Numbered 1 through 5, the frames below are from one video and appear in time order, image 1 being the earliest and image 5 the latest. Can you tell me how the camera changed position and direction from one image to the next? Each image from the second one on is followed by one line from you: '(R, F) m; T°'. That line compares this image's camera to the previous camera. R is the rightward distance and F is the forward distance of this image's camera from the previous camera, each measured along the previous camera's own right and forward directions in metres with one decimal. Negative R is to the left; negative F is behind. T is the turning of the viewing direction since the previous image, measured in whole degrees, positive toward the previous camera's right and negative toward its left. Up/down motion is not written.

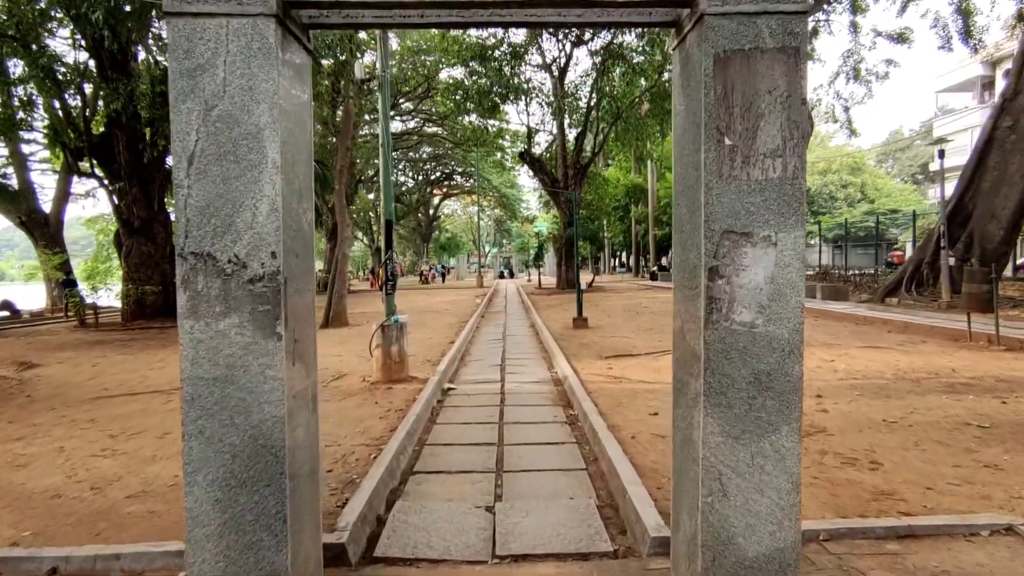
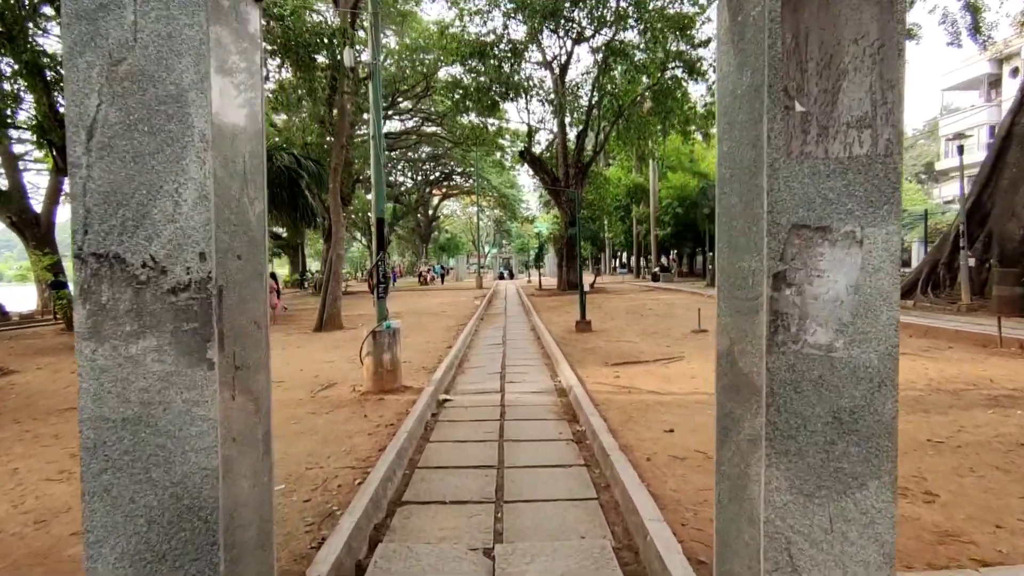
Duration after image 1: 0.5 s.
(0.0, +0.4) m; 0°
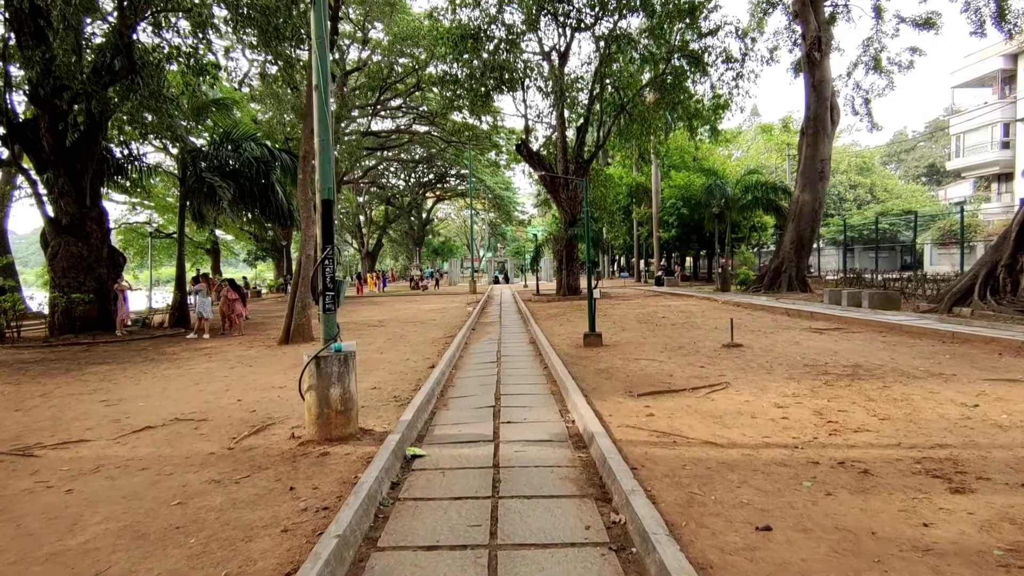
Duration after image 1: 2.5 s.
(0.0, +1.8) m; +1°
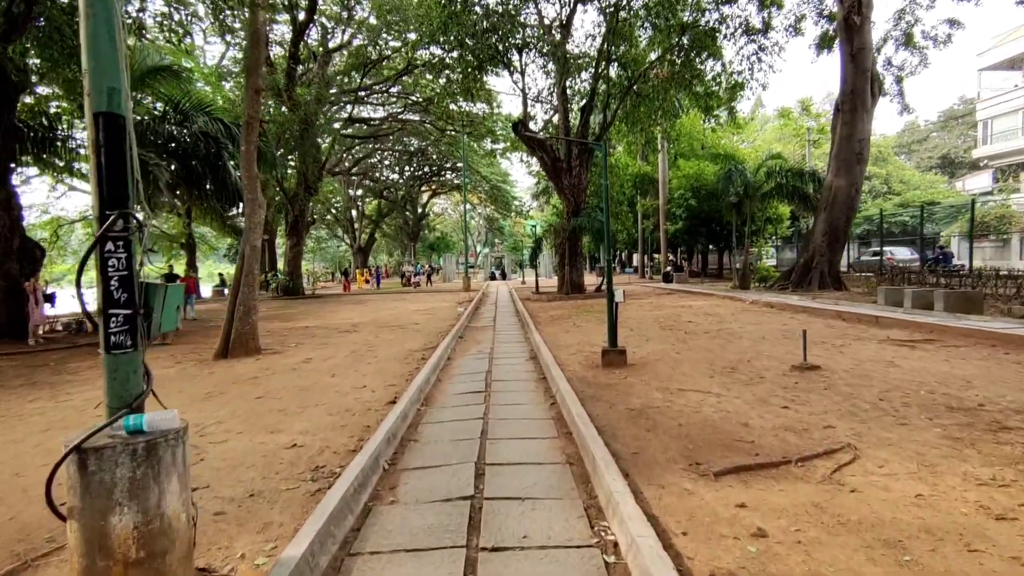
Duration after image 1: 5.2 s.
(+0.1, +2.5) m; 0°
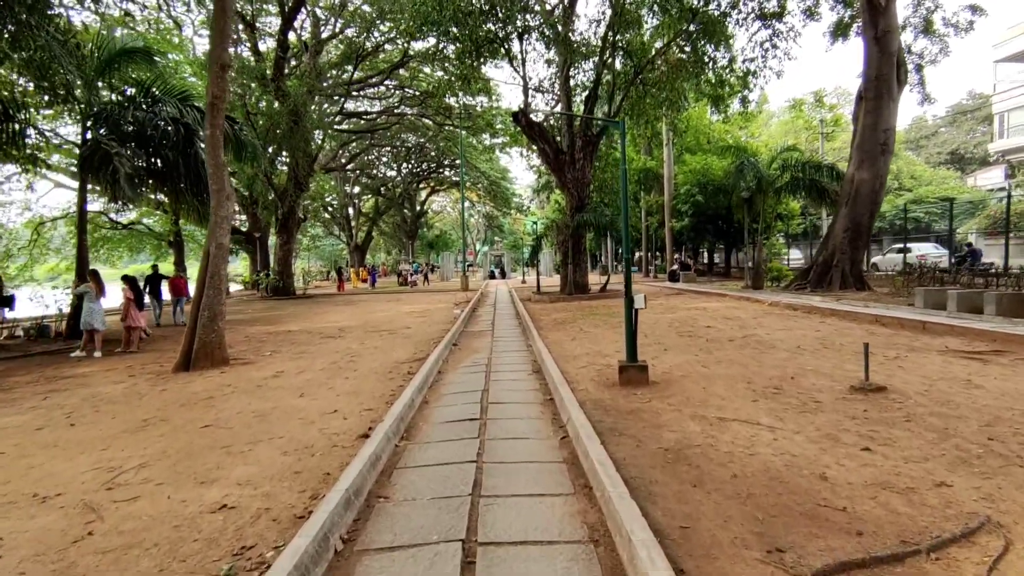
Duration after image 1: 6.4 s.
(0.0, +1.1) m; 0°
